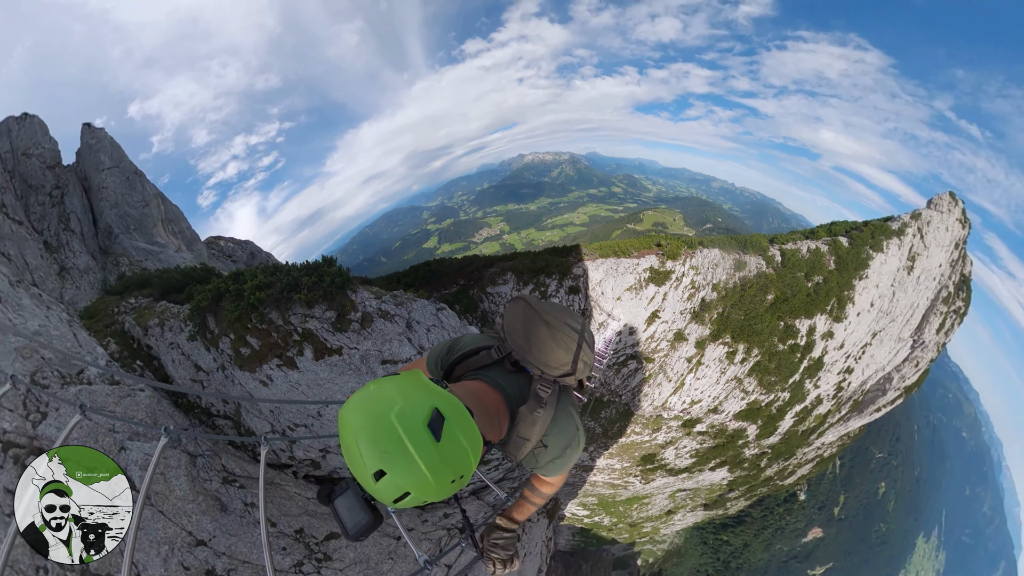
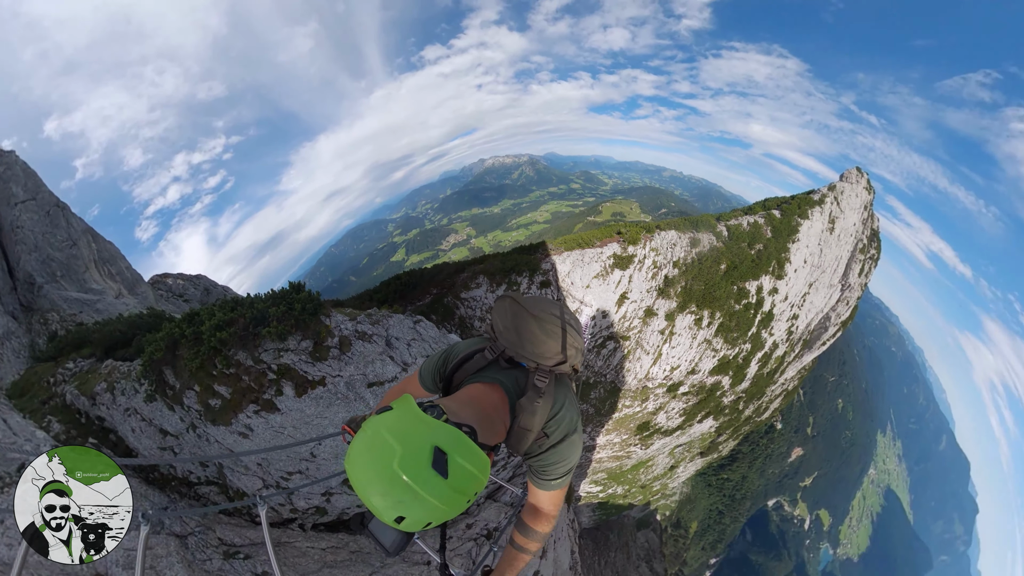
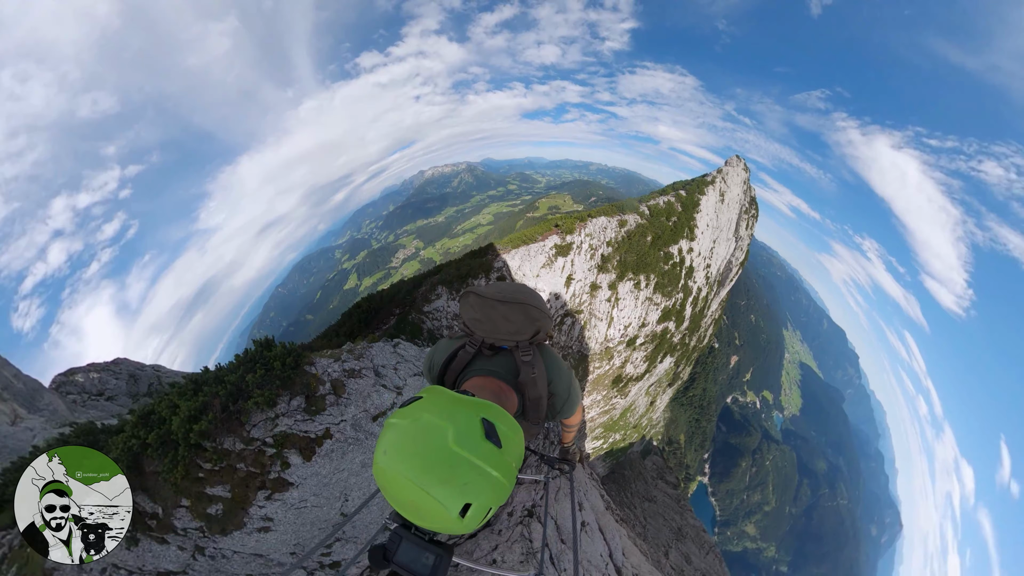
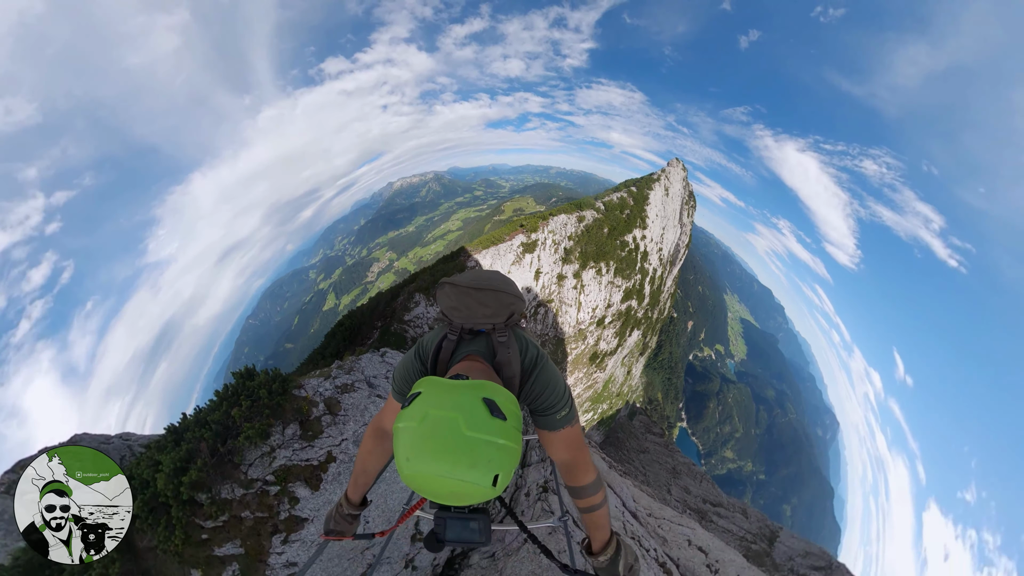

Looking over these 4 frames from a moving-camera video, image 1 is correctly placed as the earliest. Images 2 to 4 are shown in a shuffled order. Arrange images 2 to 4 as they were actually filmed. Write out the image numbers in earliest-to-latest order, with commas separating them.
2, 3, 4
